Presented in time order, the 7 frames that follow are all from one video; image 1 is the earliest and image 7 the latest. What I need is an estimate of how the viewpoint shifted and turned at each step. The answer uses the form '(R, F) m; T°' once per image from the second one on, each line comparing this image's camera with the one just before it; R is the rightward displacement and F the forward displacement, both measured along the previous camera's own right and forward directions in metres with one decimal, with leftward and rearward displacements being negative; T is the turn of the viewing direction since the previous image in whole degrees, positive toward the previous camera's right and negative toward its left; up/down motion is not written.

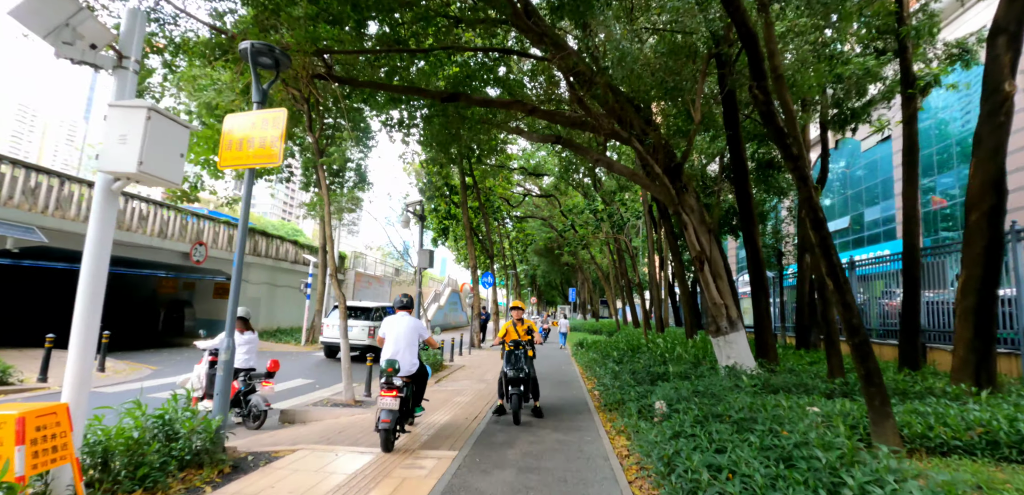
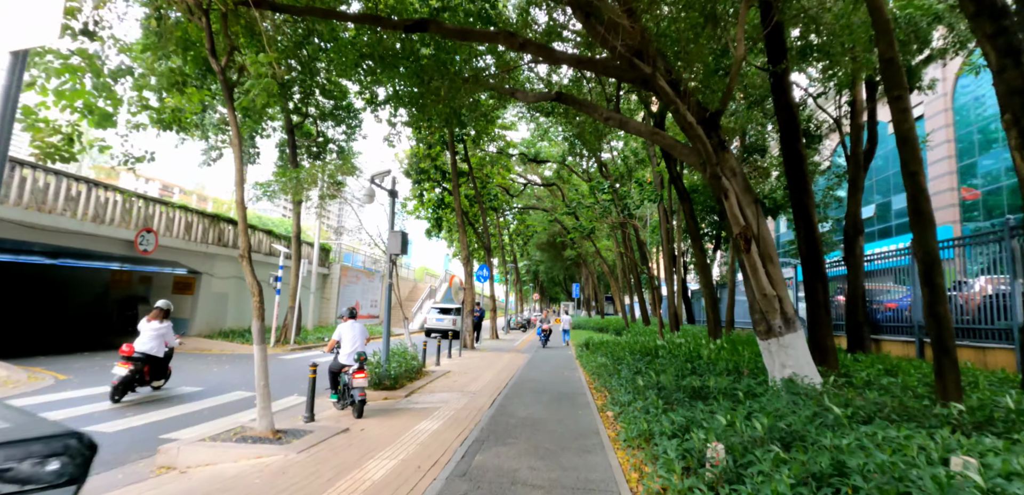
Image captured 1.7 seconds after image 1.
(+0.2, +1.7) m; 0°
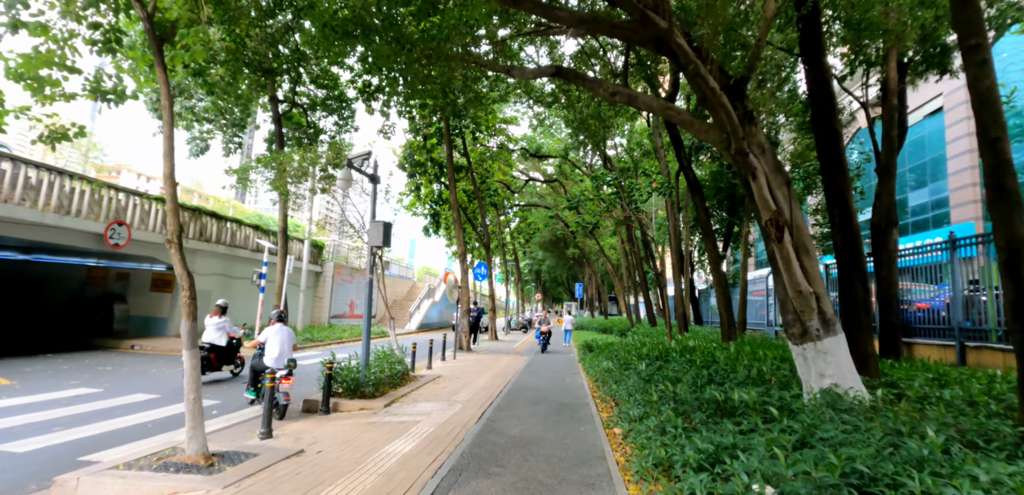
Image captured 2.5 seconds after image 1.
(+0.1, +0.8) m; 0°
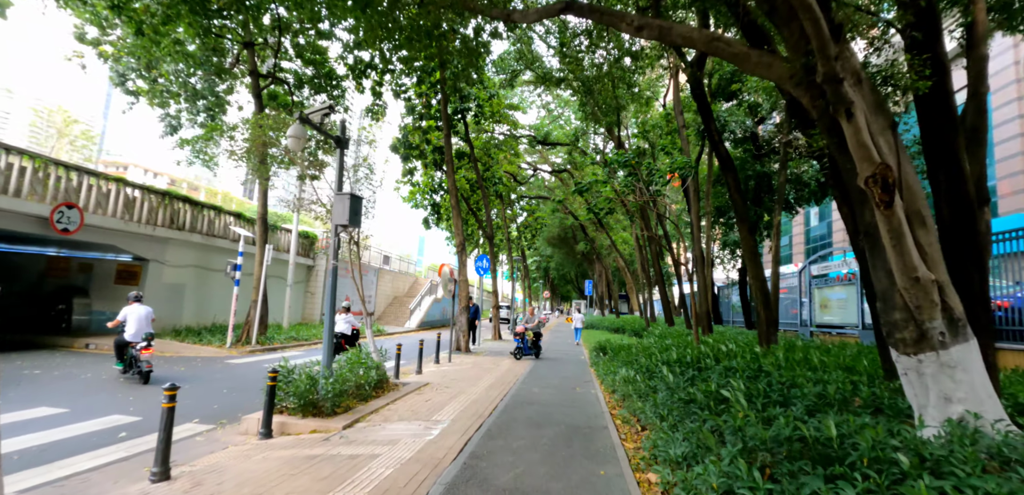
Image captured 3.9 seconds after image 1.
(+0.1, +1.4) m; -1°
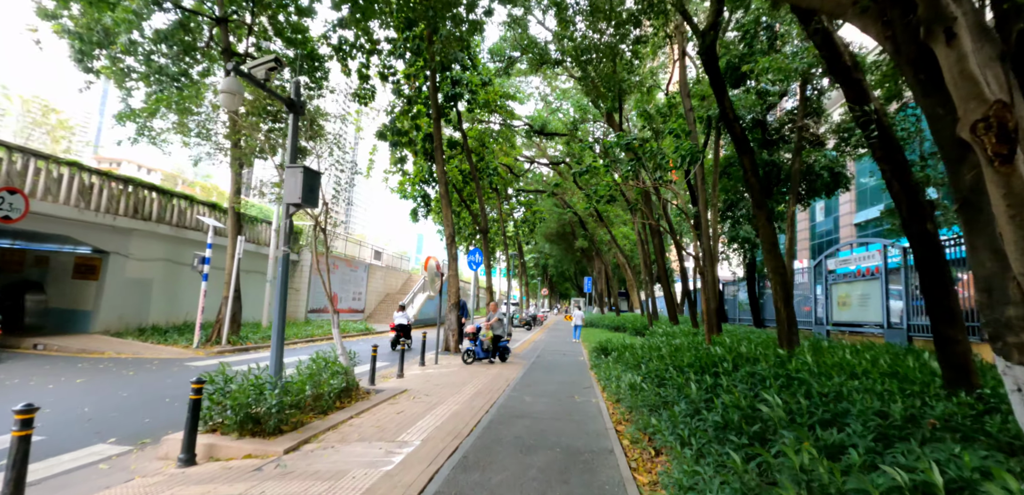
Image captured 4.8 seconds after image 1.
(+0.1, +0.9) m; 0°
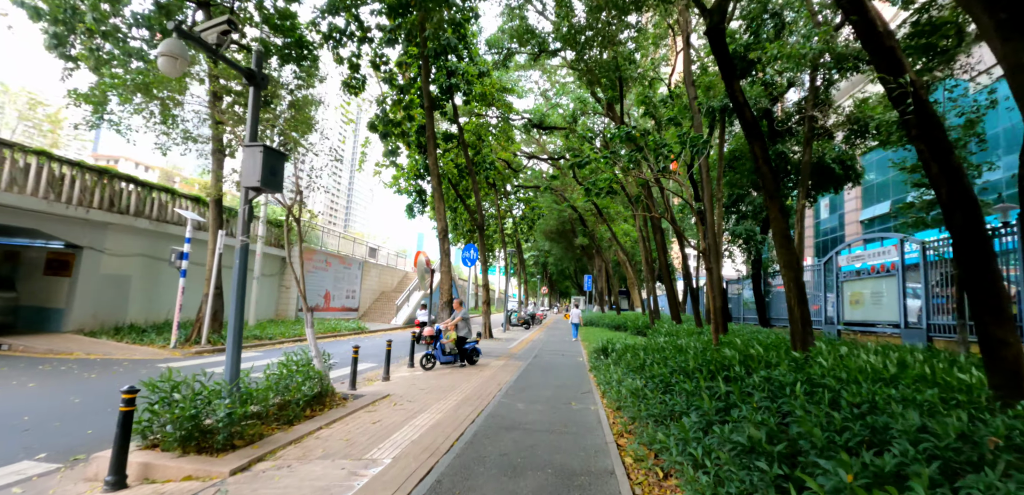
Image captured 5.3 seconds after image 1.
(+0.1, +0.5) m; 0°
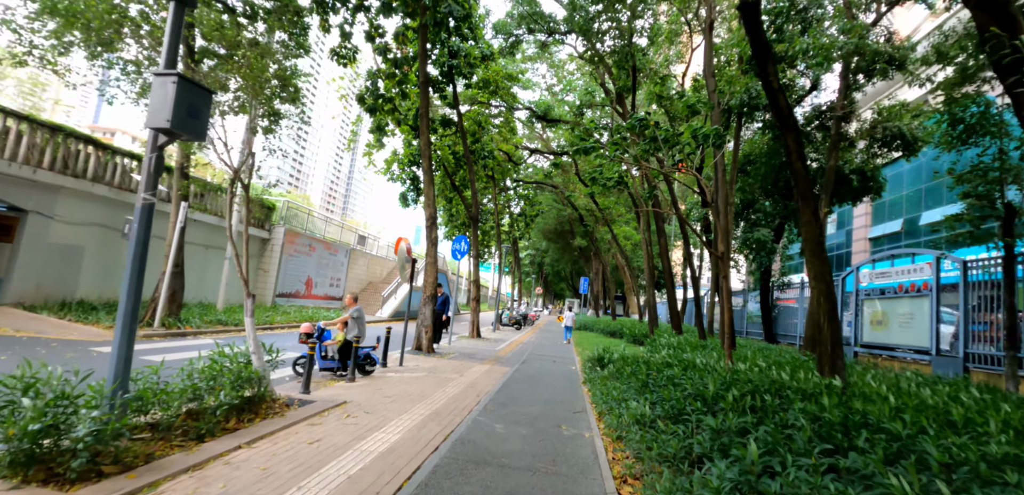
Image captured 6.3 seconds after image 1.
(+0.1, +1.0) m; 0°
